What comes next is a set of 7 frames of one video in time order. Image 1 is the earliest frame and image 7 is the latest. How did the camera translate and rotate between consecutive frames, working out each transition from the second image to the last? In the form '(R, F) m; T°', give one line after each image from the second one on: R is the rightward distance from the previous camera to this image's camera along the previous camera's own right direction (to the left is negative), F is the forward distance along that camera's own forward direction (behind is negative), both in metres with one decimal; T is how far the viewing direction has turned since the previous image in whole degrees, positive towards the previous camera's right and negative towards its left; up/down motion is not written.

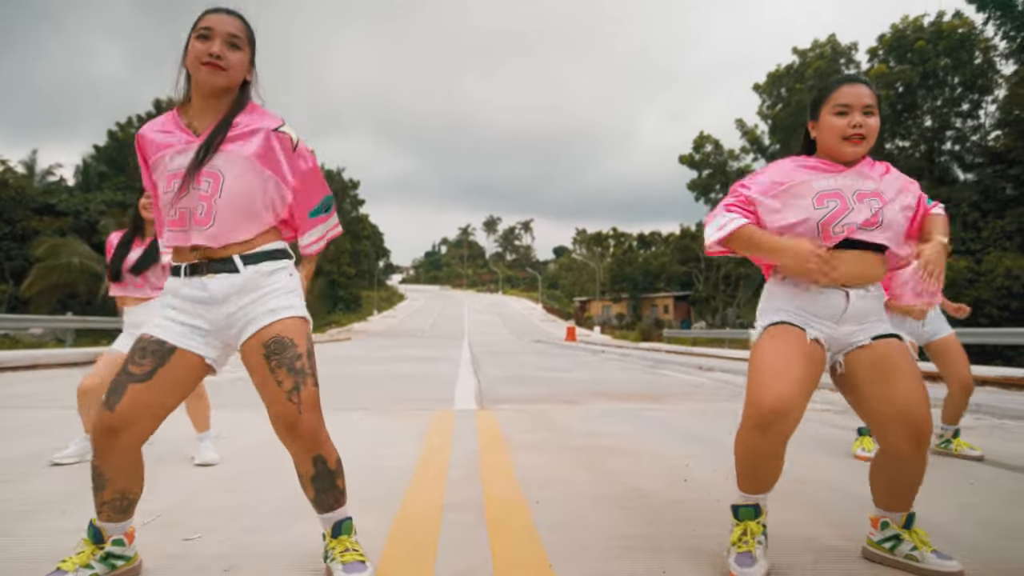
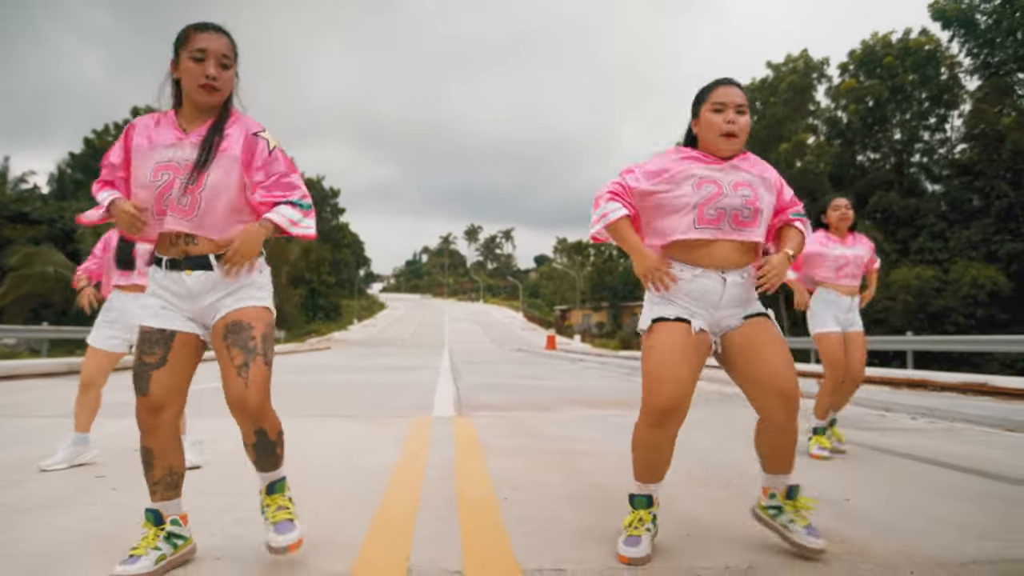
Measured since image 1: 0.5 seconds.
(0.0, -0.2) m; +2°
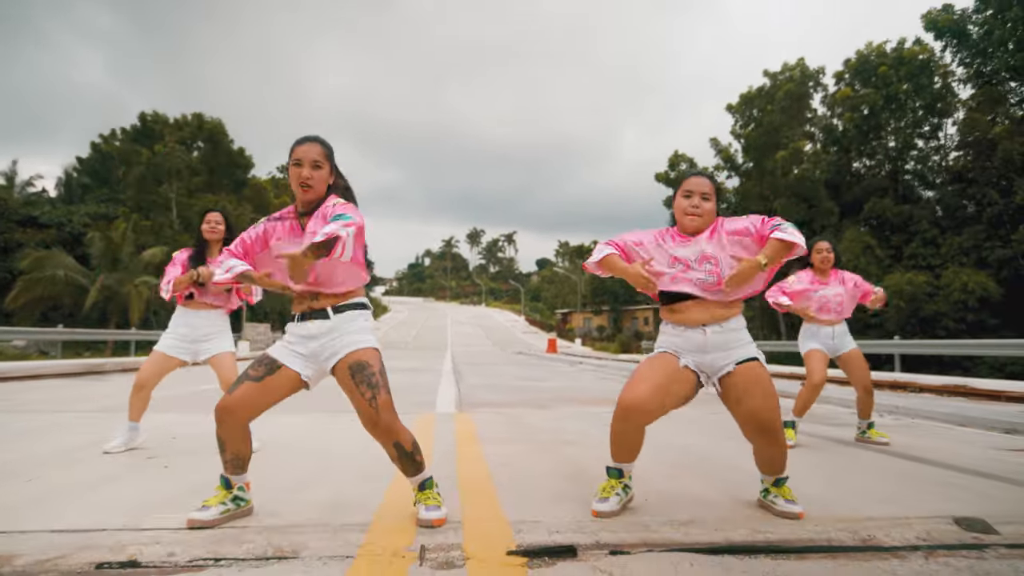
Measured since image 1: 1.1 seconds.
(+0.1, -0.5) m; 0°
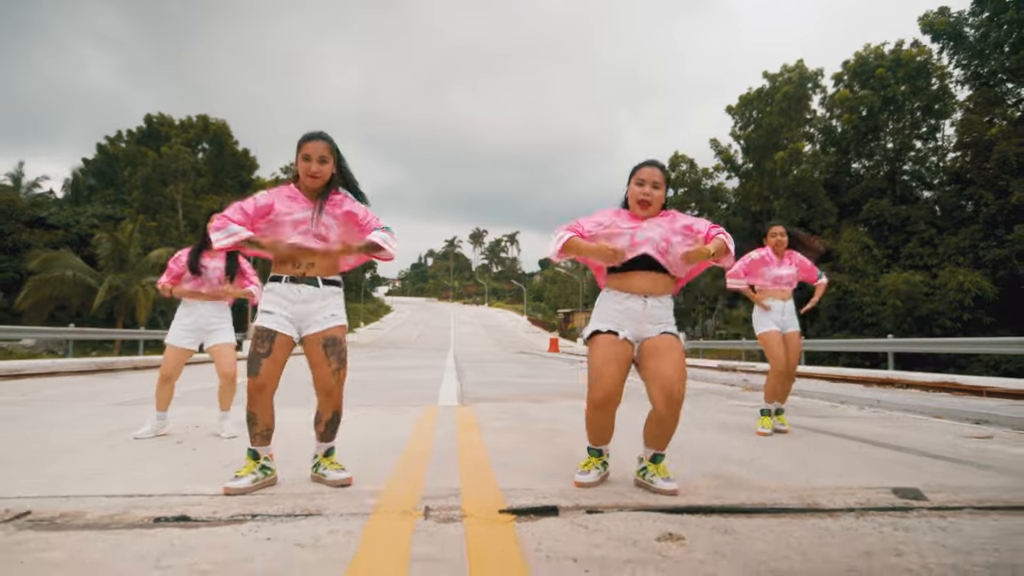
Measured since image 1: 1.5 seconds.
(0.0, -0.4) m; 0°
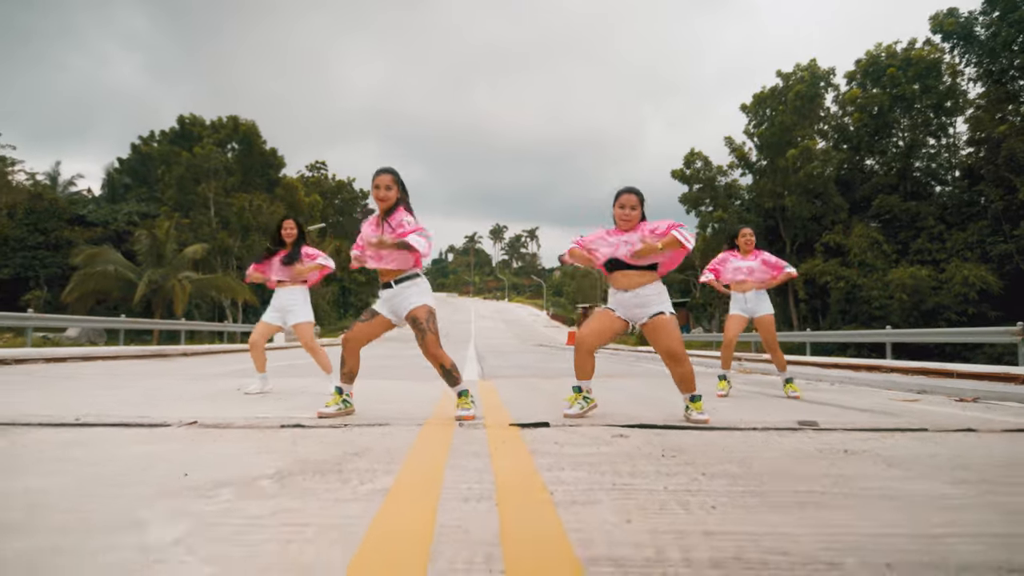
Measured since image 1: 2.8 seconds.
(+0.1, -1.1) m; -2°
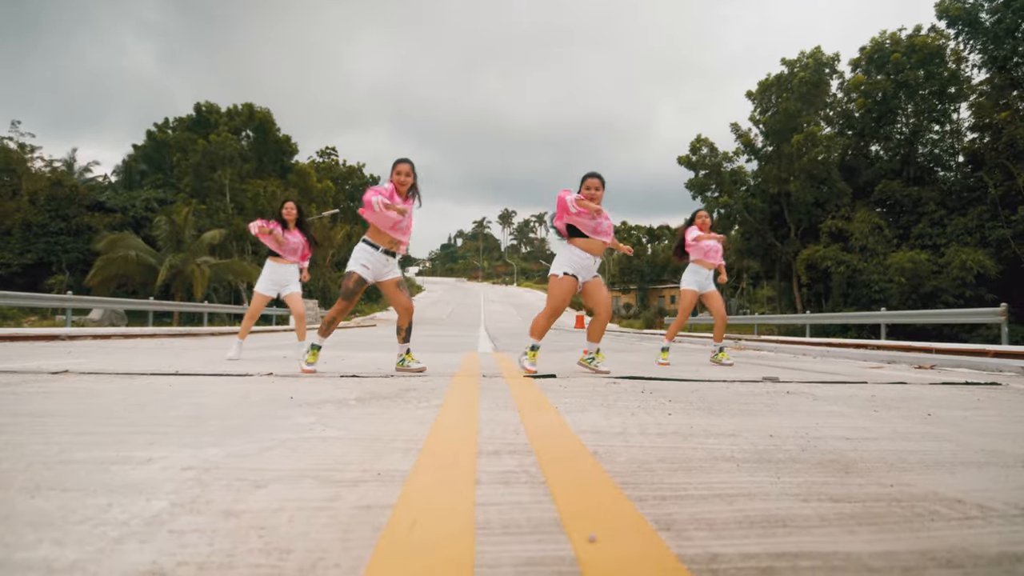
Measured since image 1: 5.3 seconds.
(0.0, -0.8) m; -1°
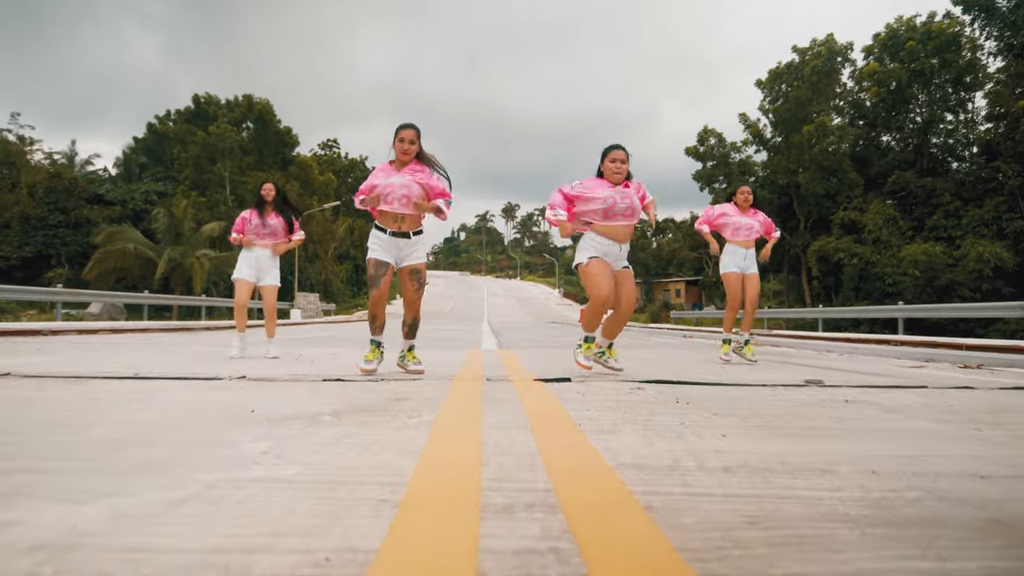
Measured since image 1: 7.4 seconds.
(0.0, +0.6) m; 0°
